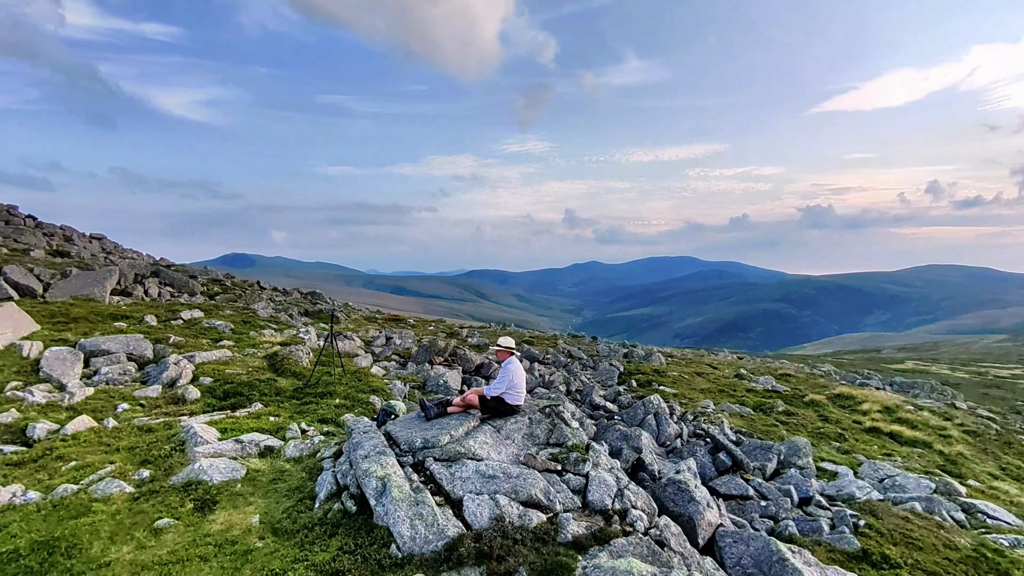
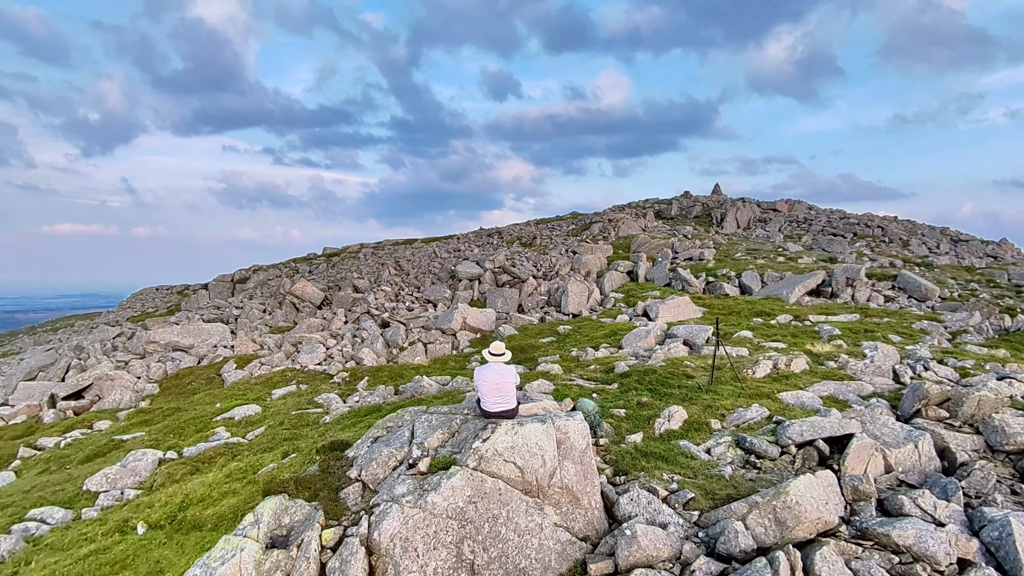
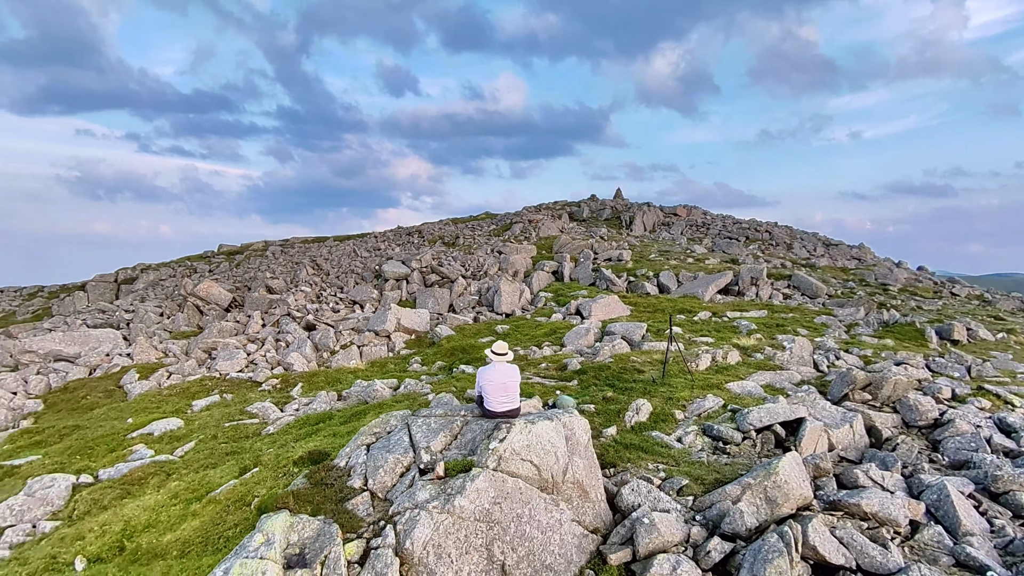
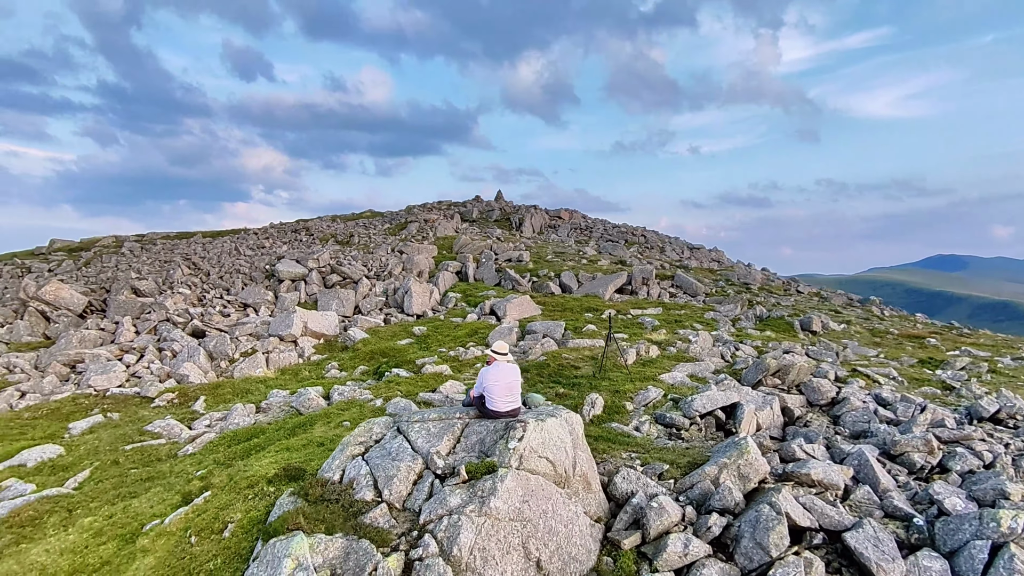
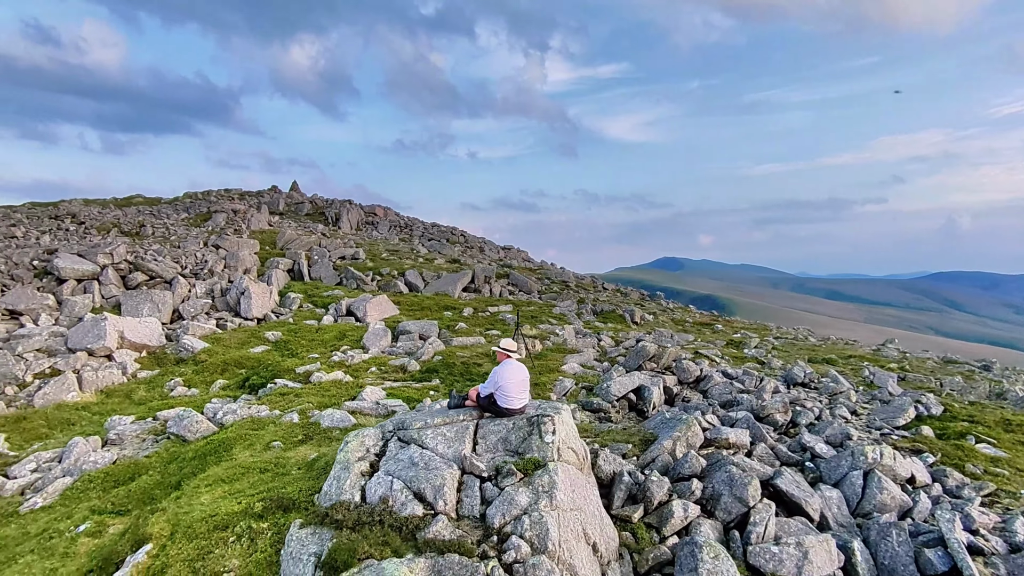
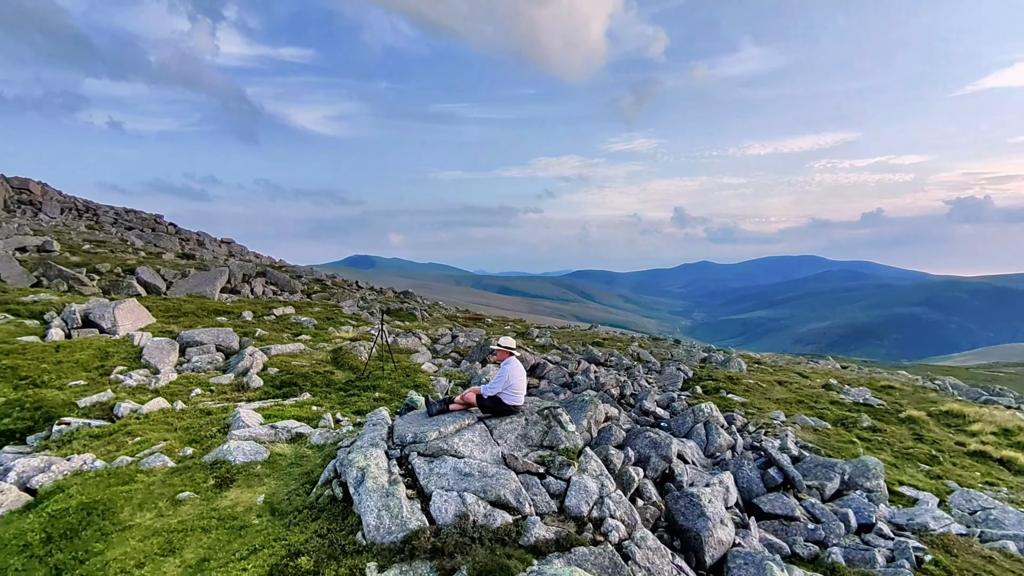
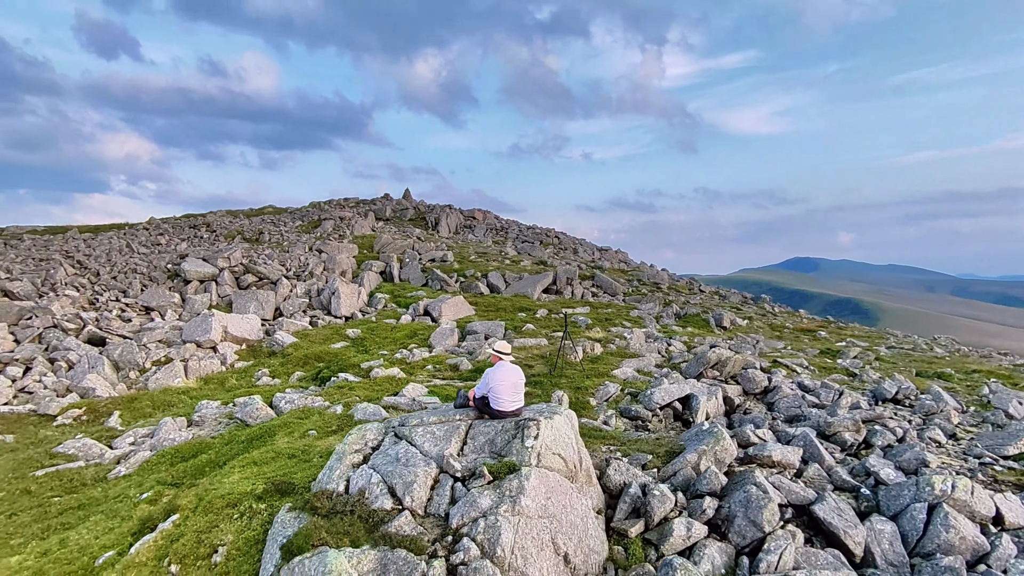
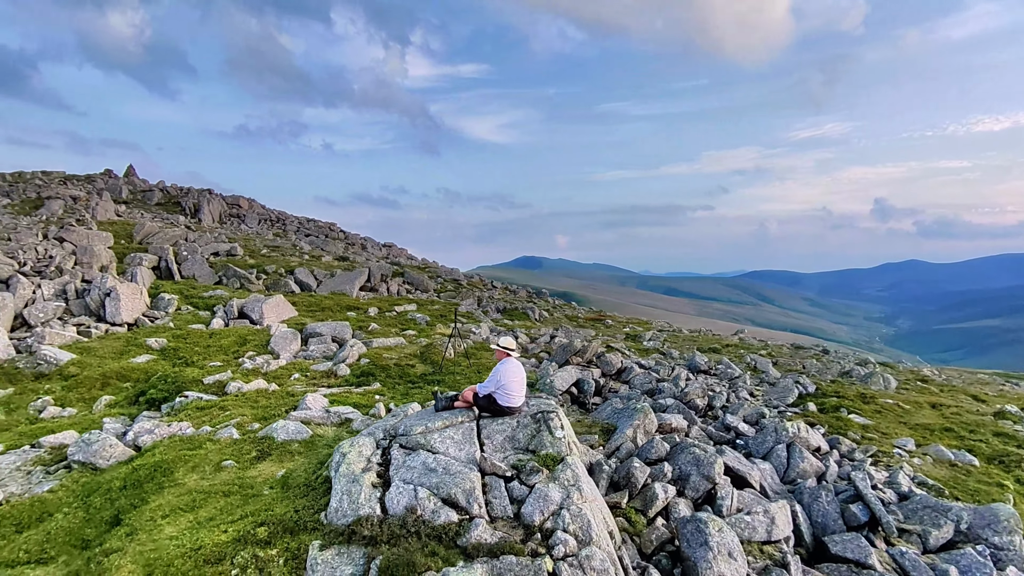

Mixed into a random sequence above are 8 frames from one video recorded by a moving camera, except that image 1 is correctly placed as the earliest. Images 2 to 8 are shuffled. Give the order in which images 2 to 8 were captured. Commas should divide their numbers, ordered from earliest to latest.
6, 8, 5, 7, 4, 3, 2
